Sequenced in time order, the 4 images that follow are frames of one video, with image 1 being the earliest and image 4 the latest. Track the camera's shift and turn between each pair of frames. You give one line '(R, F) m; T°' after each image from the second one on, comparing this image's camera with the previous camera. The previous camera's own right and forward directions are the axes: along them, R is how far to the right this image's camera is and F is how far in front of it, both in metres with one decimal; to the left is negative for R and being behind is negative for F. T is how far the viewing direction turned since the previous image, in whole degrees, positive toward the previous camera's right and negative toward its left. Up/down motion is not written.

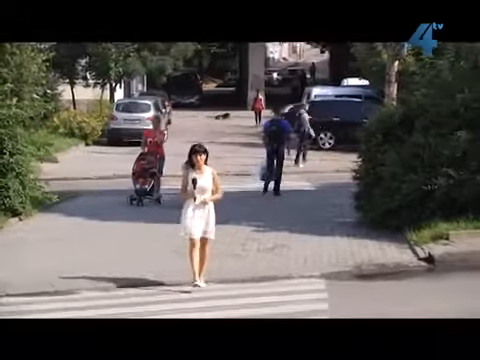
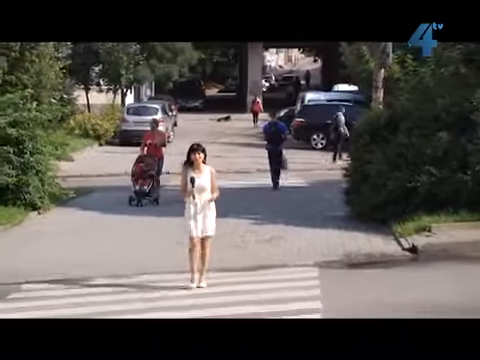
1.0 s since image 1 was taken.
(0.0, -0.7) m; 0°
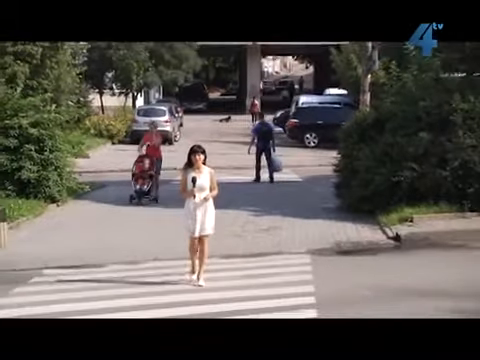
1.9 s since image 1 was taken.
(0.0, -0.8) m; 0°
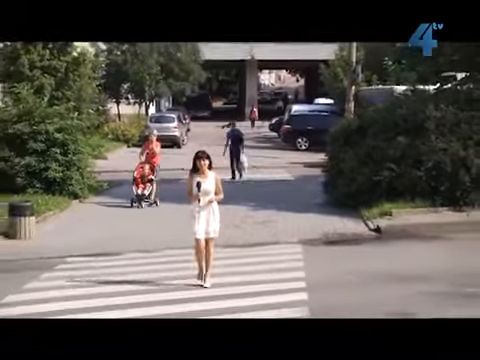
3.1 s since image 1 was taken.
(0.0, -1.2) m; 0°
